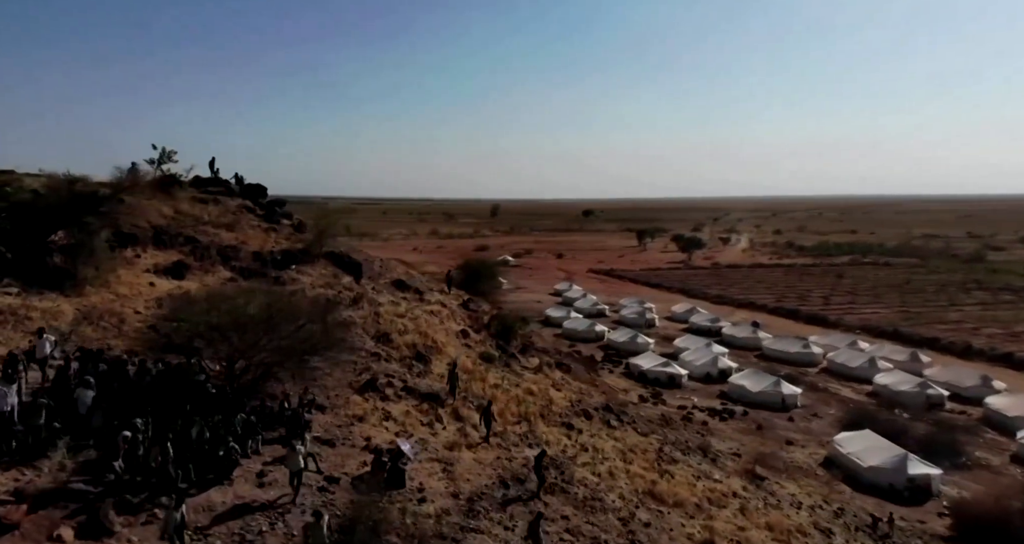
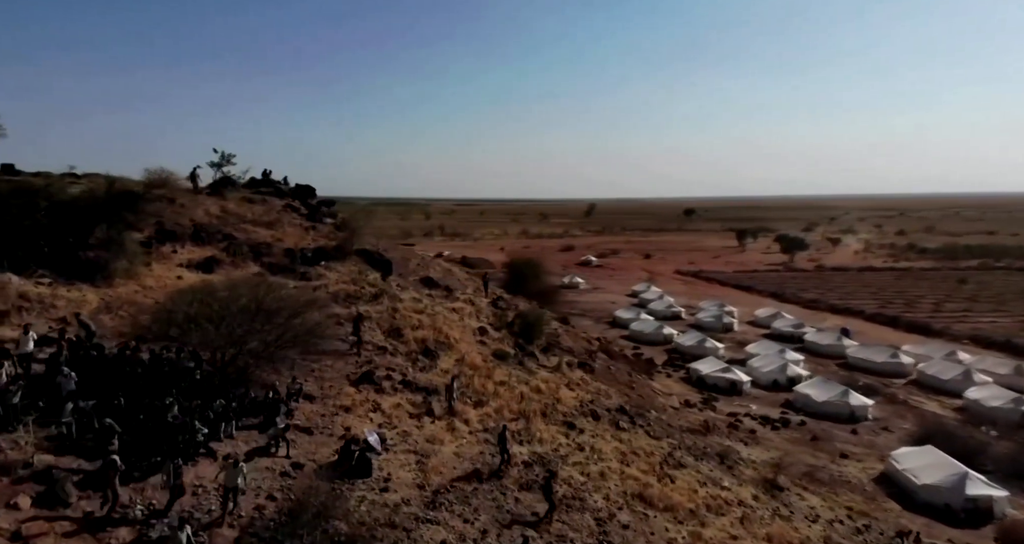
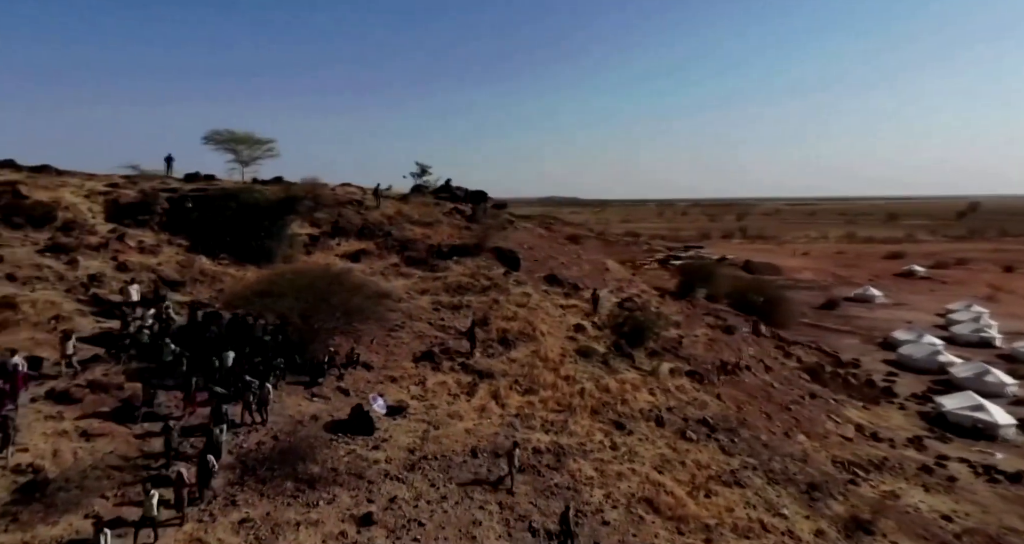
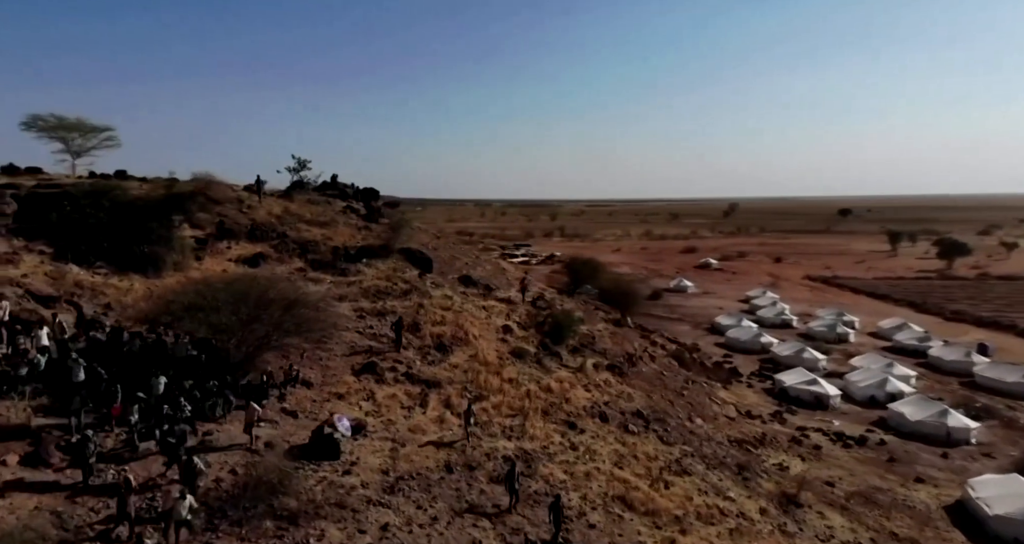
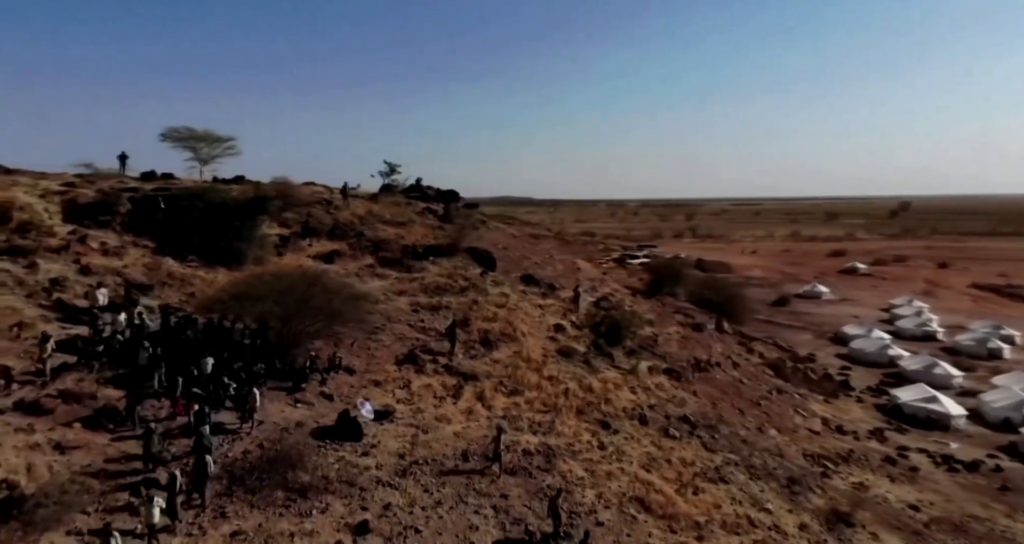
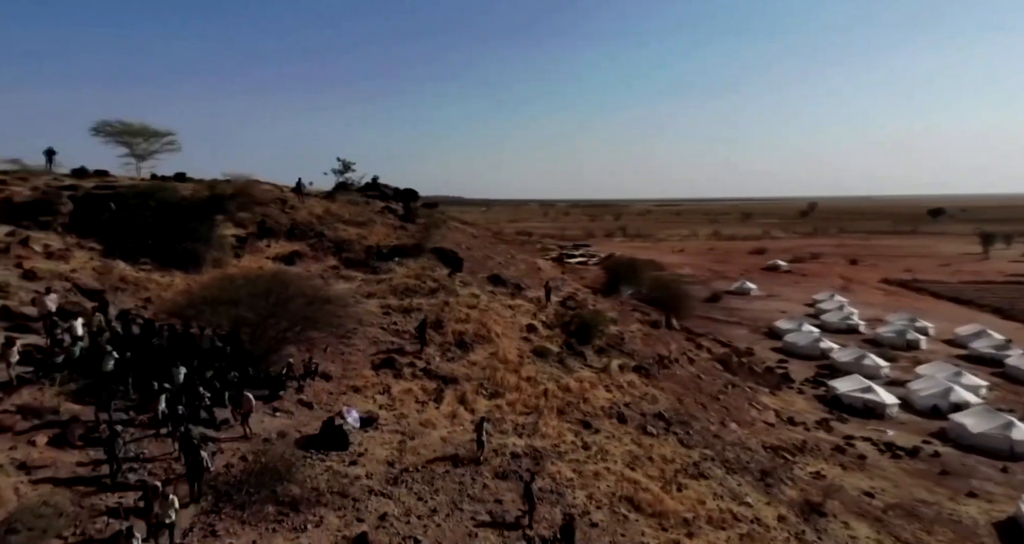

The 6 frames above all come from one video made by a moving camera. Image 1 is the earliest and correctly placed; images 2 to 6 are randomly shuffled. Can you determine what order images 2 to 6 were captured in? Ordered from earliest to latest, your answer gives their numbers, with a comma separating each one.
2, 4, 6, 5, 3
